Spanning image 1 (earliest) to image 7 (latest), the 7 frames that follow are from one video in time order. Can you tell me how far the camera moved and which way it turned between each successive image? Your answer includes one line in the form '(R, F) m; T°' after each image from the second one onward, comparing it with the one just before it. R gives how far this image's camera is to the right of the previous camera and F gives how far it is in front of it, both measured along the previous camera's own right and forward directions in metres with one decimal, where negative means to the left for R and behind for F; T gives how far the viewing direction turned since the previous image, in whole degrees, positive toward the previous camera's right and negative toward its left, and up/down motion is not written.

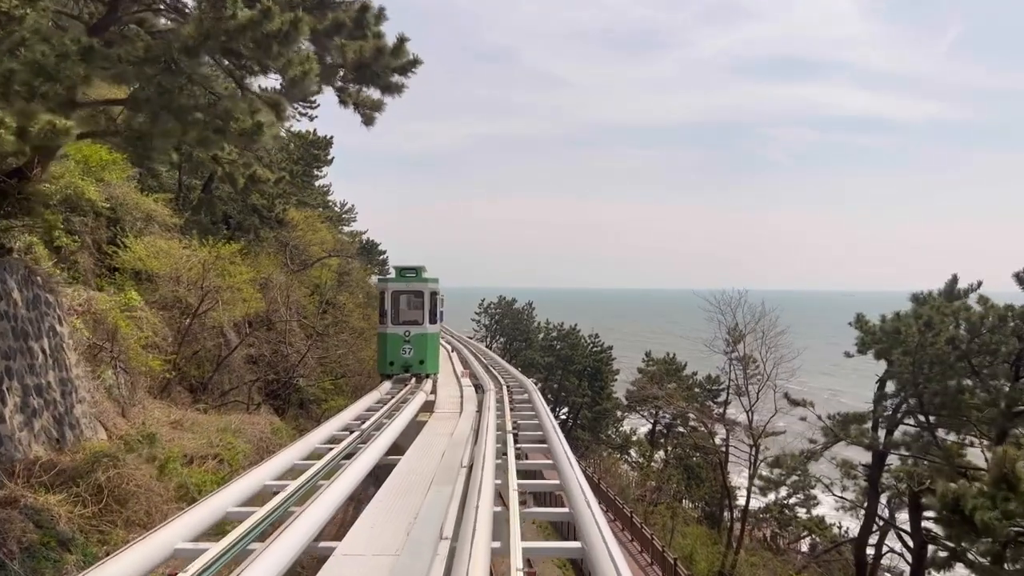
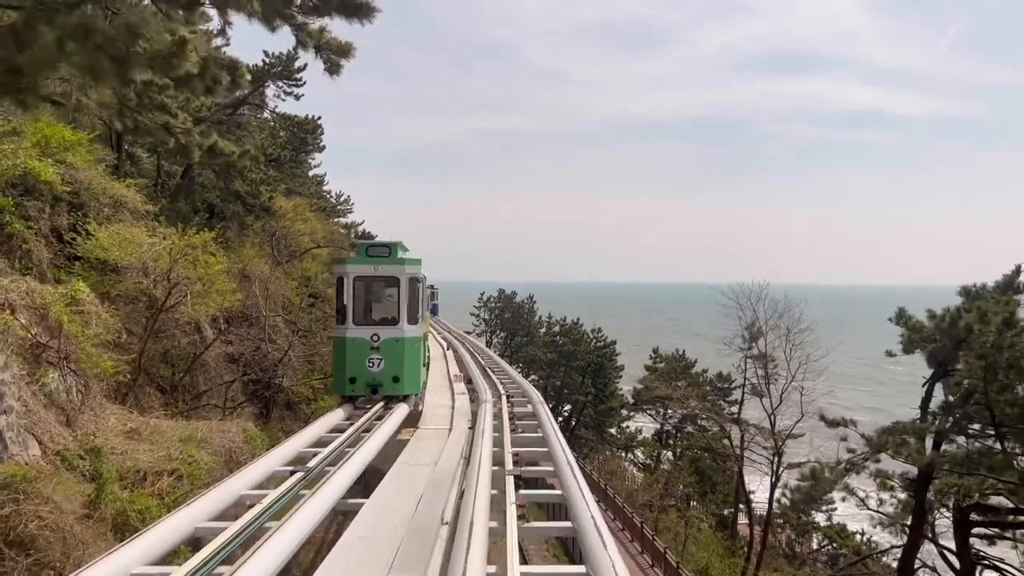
(0.0, +1.3) m; 0°
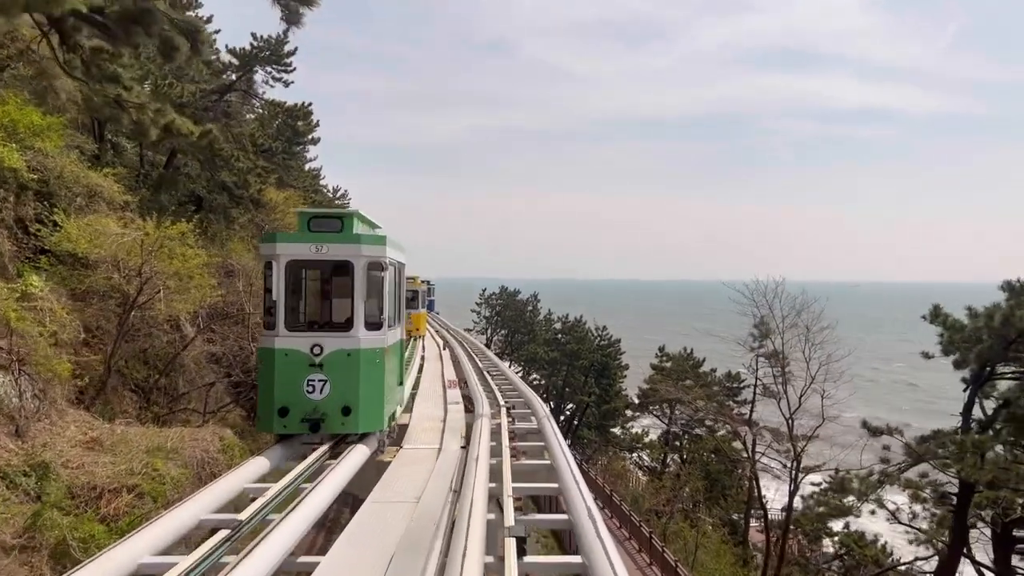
(0.0, +1.0) m; 0°
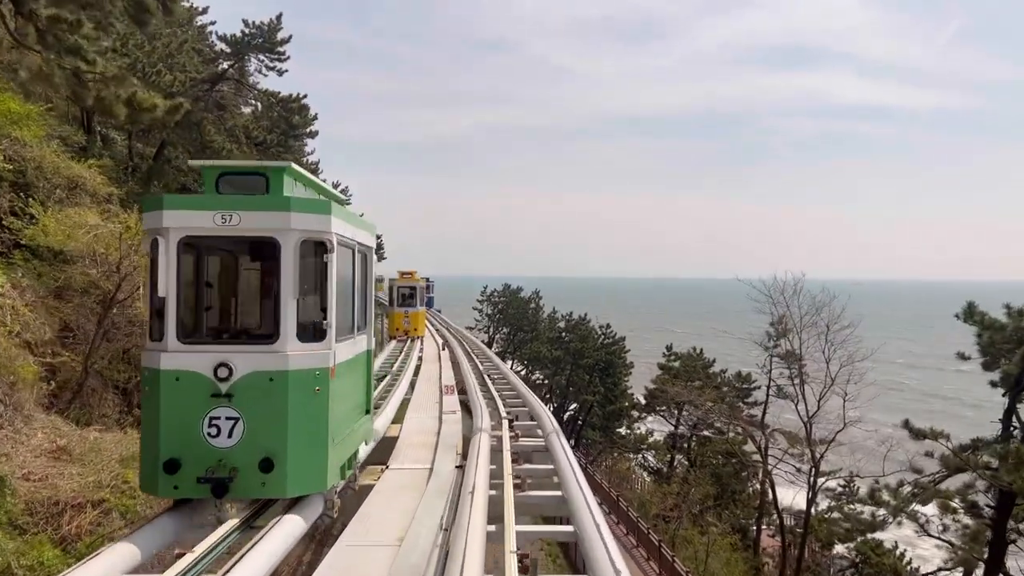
(0.0, +0.7) m; 0°
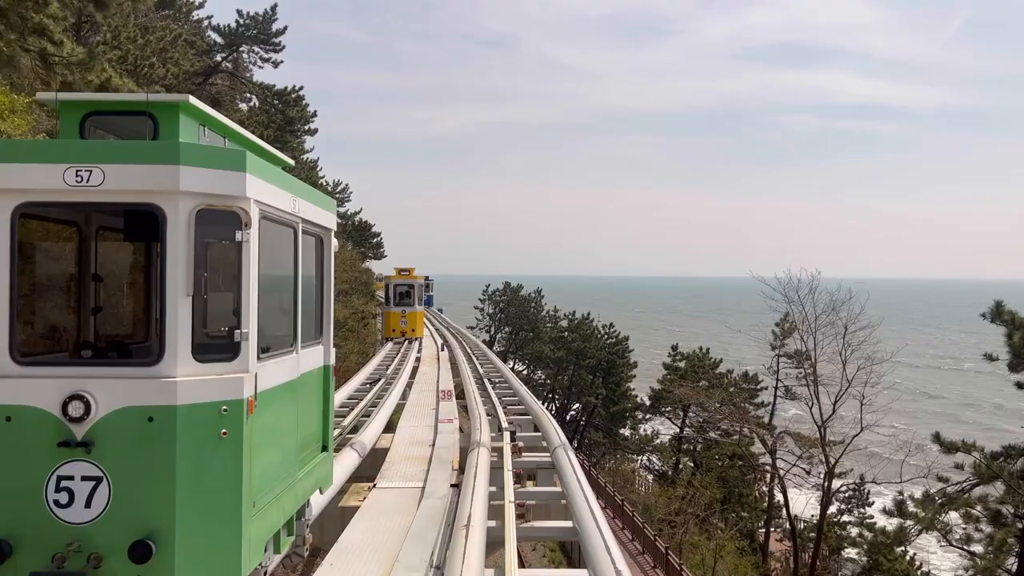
(0.0, +0.5) m; 0°
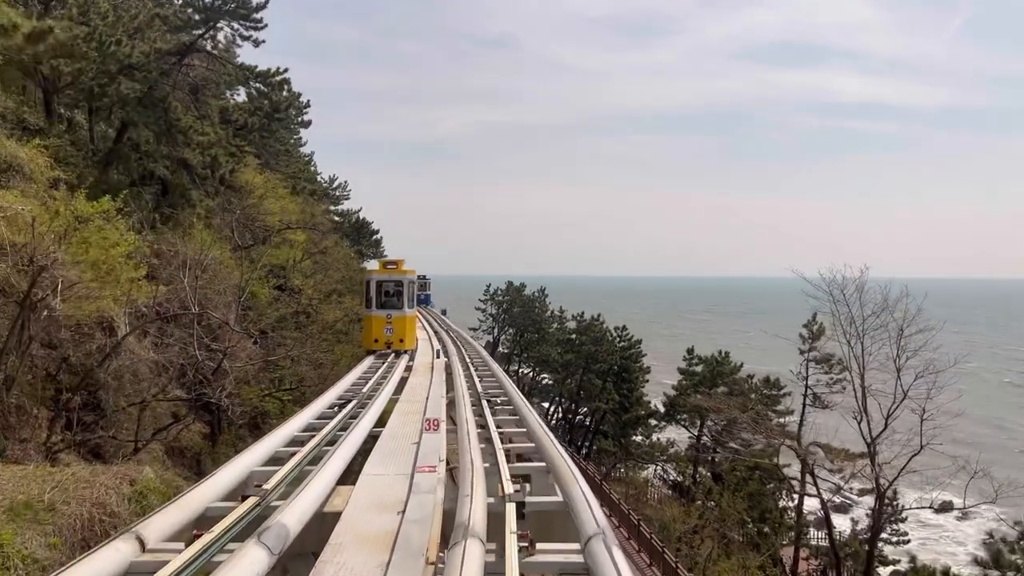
(0.0, +1.5) m; 0°
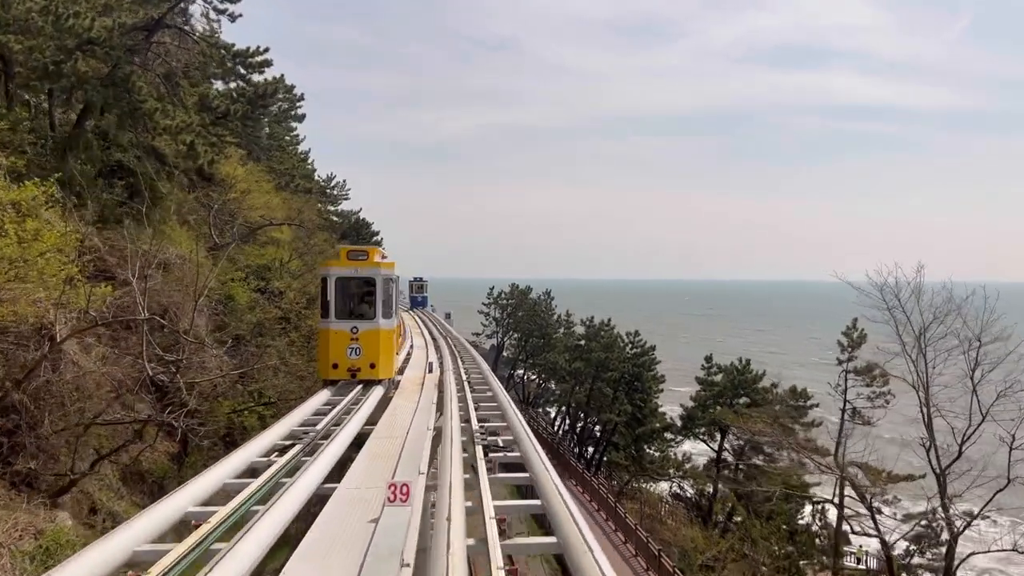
(0.0, +1.6) m; 0°
